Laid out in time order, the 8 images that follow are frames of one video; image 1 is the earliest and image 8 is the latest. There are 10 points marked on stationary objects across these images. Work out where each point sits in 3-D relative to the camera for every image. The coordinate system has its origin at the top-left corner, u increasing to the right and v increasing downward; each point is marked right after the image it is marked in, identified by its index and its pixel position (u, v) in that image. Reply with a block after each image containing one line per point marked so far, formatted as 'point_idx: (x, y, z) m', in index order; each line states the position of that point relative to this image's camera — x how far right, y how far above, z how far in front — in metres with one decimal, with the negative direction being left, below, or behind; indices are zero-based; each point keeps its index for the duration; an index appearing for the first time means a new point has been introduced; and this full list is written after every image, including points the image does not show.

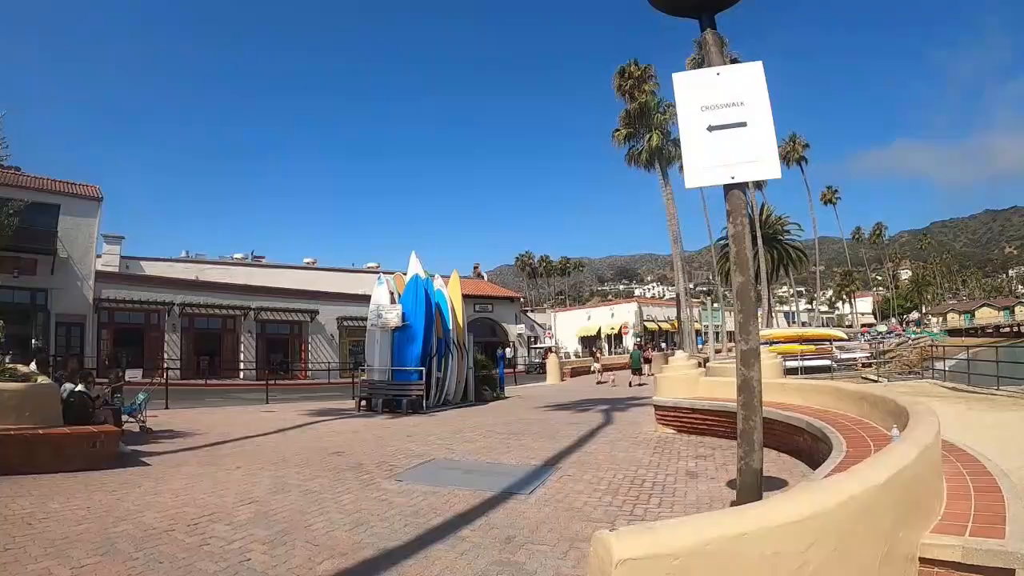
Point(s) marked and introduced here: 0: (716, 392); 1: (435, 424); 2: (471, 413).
0: (+3.1, -1.6, +10.4) m
1: (-1.7, -3.0, +15.2) m
2: (-1.0, -3.1, +17.2) m
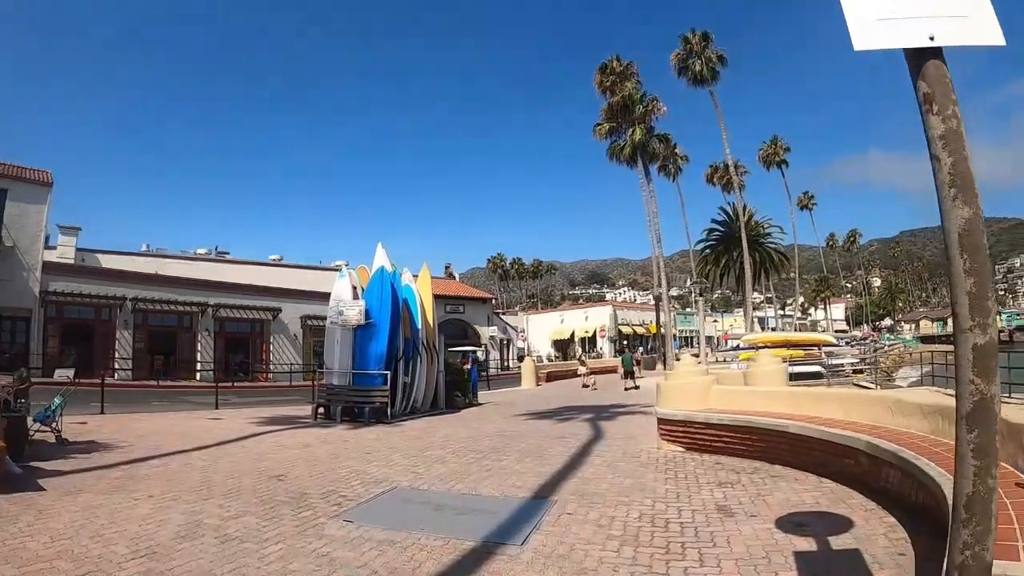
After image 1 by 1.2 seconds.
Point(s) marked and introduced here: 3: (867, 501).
0: (+2.8, -1.5, +8.9) m
1: (-2.1, -2.9, +13.4) m
2: (-1.6, -3.0, +15.4) m
3: (+2.9, -1.7, +5.6) m
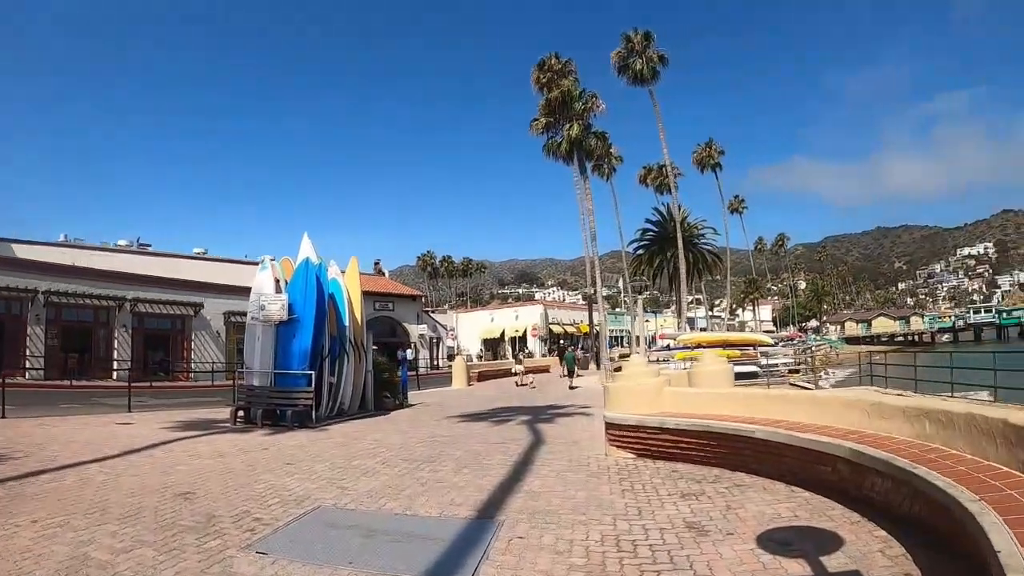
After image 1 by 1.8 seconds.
0: (+2.1, -1.4, +8.4) m
1: (-3.3, -2.8, +12.4) m
2: (-2.9, -2.9, +14.4) m
3: (+2.5, -1.7, +5.1) m
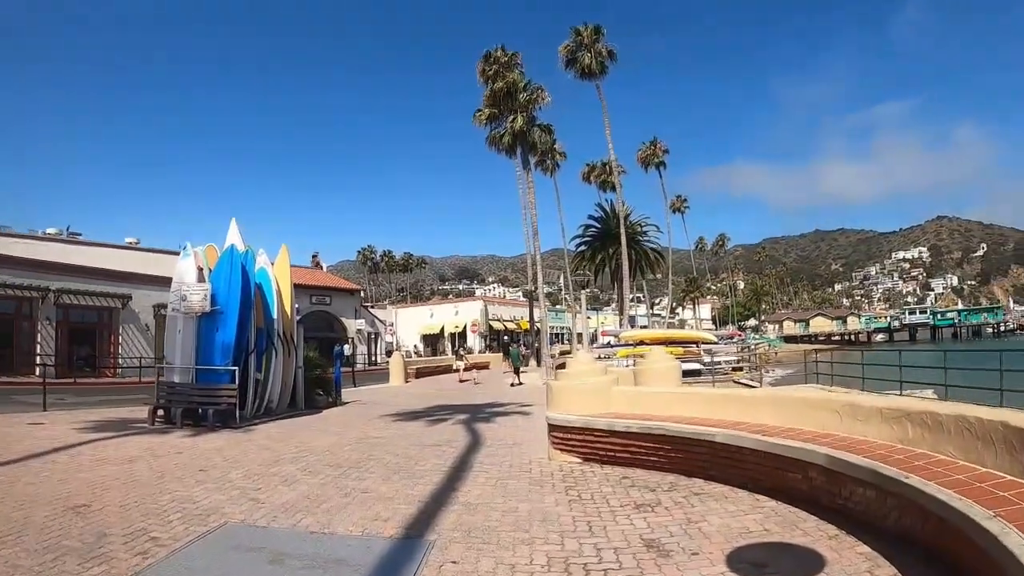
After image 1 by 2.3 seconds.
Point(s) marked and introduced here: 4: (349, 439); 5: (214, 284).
0: (+1.4, -1.3, +7.8) m
1: (-4.4, -2.6, +11.4) m
2: (-4.2, -2.7, +13.5) m
3: (+2.0, -1.6, +4.6) m
4: (-2.6, -2.4, +11.1) m
5: (-6.4, +0.1, +15.1) m
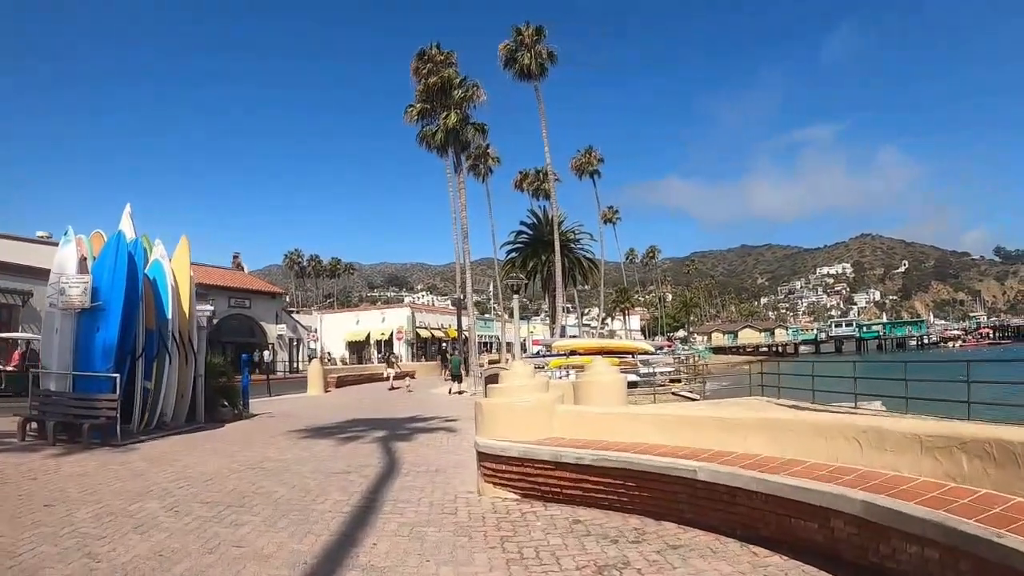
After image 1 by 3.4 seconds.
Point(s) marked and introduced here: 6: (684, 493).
0: (+0.7, -1.3, +6.5) m
1: (-5.4, -2.5, +9.5) m
2: (-5.4, -2.6, +11.6) m
3: (+1.6, -1.6, +3.4) m
4: (-3.6, -2.4, +9.3) m
5: (-7.8, +0.2, +13.0) m
6: (+1.2, -1.5, +5.0) m
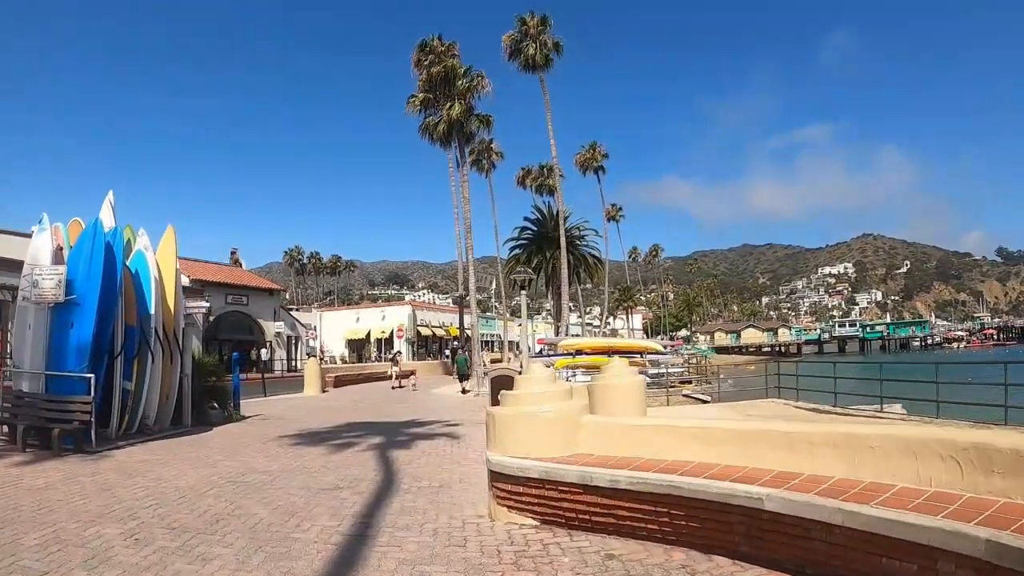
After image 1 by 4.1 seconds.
0: (+0.8, -1.3, +5.5) m
1: (-5.3, -2.4, +8.5) m
2: (-5.3, -2.5, +10.6) m
3: (+1.8, -1.5, +2.4) m
4: (-3.5, -2.3, +8.4) m
5: (-7.6, +0.3, +12.0) m
6: (+1.3, -1.4, +4.0) m
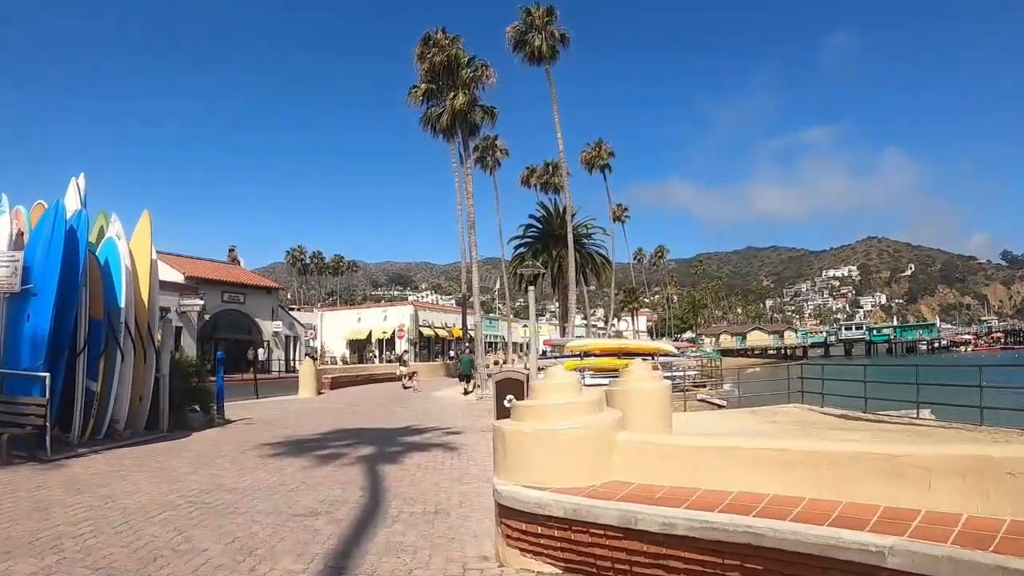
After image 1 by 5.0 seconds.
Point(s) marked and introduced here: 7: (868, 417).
0: (+0.9, -1.1, +4.3) m
1: (-5.2, -2.2, +7.3) m
2: (-5.2, -2.4, +9.4) m
3: (+1.9, -1.4, +1.1) m
4: (-3.4, -2.1, +7.1) m
5: (-7.5, +0.5, +10.8) m
6: (+1.4, -1.3, +2.8) m
7: (+8.5, -3.1, +16.6) m
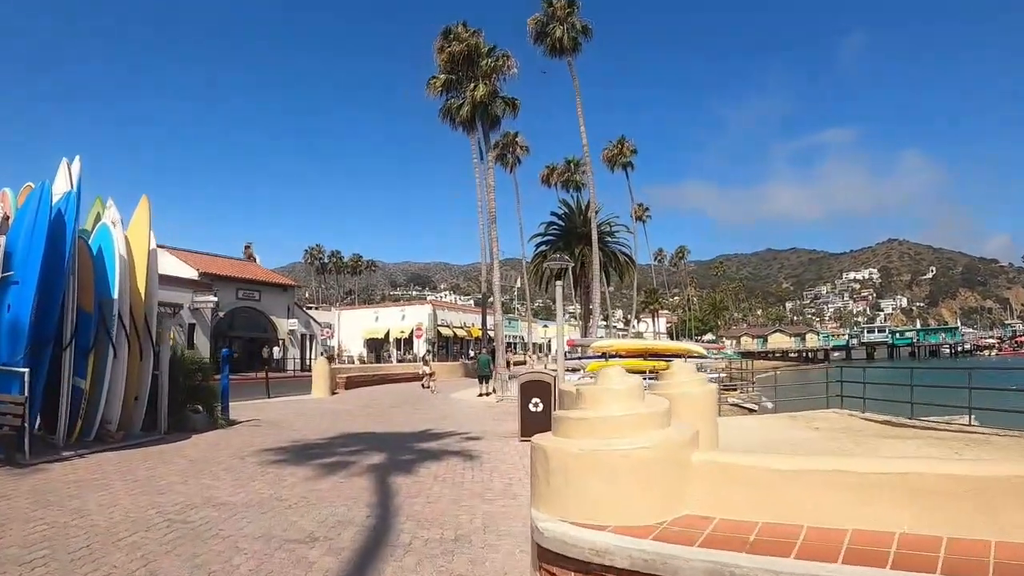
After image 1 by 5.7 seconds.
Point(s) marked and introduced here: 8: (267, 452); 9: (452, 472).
0: (+1.1, -1.0, +3.3) m
1: (-4.9, -2.1, +6.4) m
2: (-4.9, -2.2, +8.5) m
3: (+2.0, -1.3, +0.1) m
4: (-3.1, -2.0, +6.2) m
5: (-7.1, +0.6, +10.0) m
6: (+1.6, -1.2, +1.8) m
7: (+9.0, -3.0, +15.4) m
8: (-3.5, -2.3, +9.9) m
9: (-0.7, -2.1, +8.0) m
